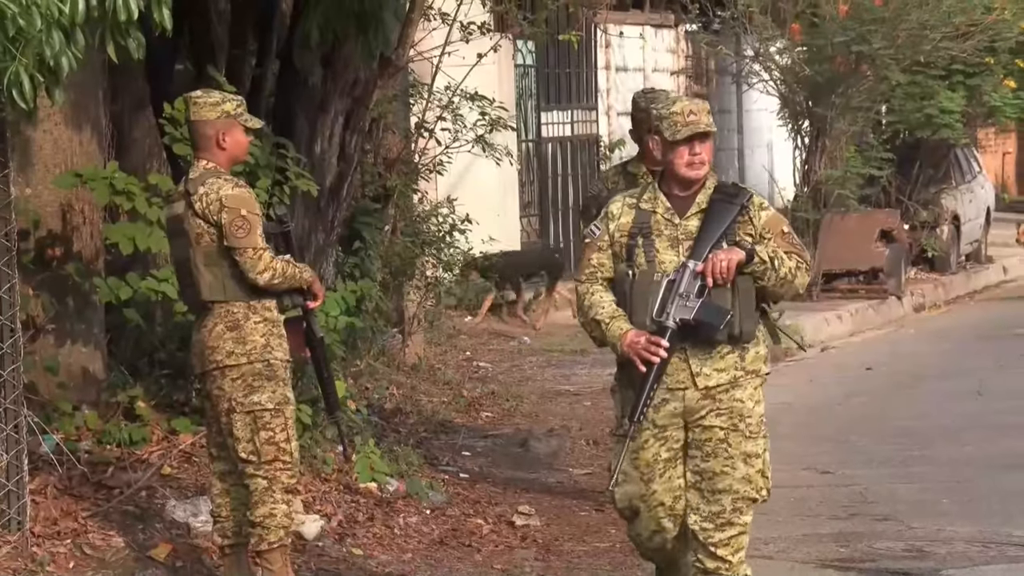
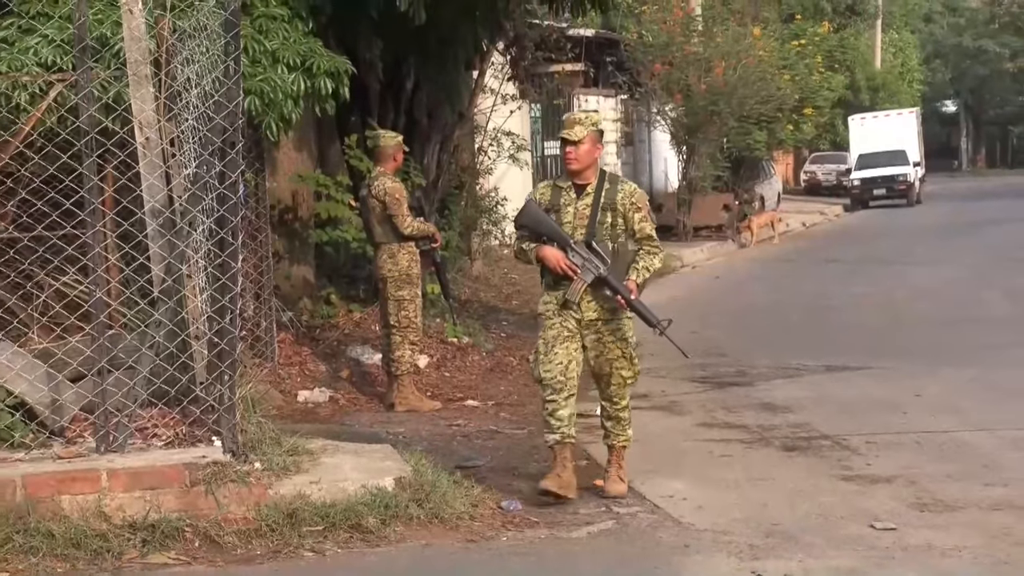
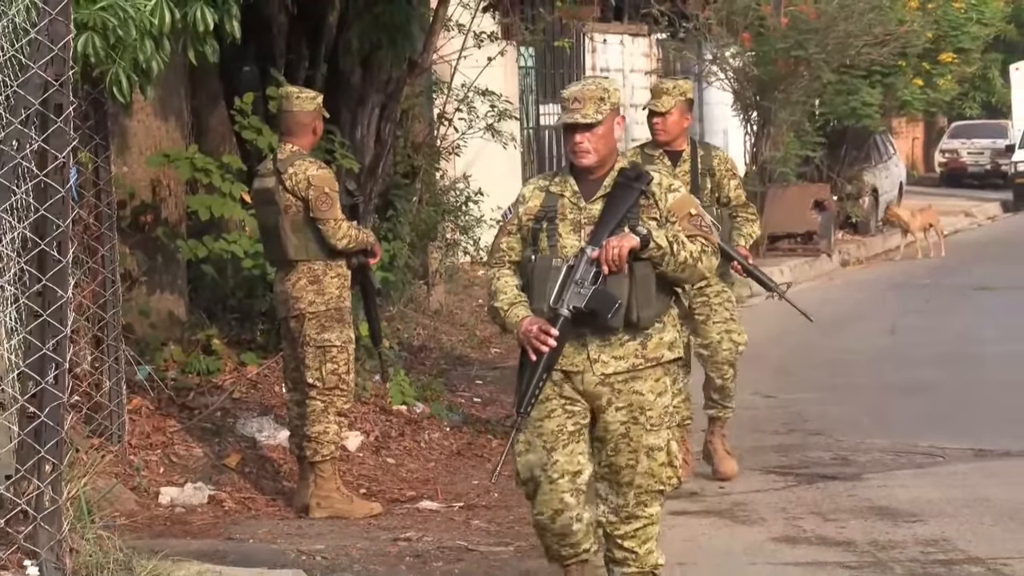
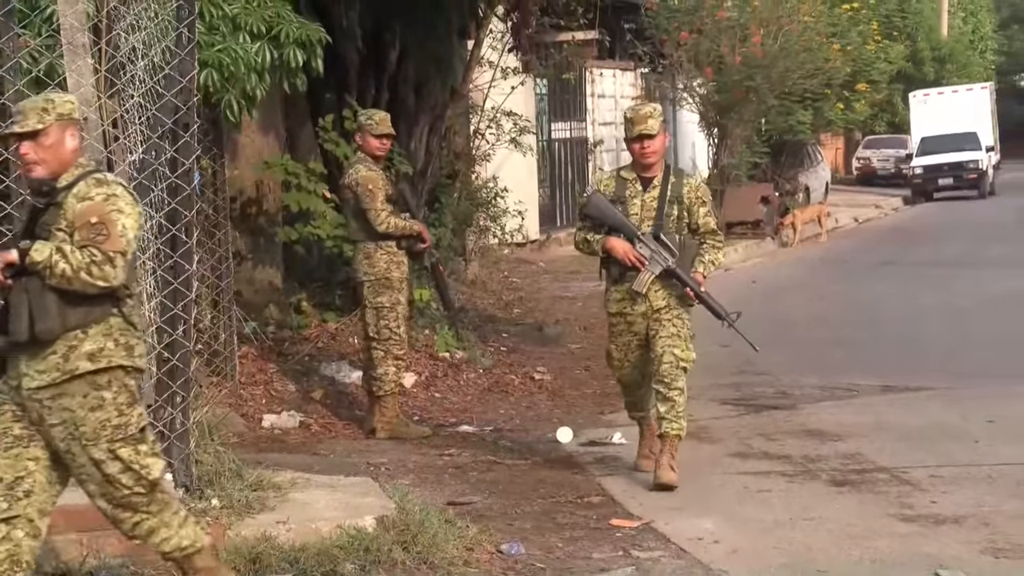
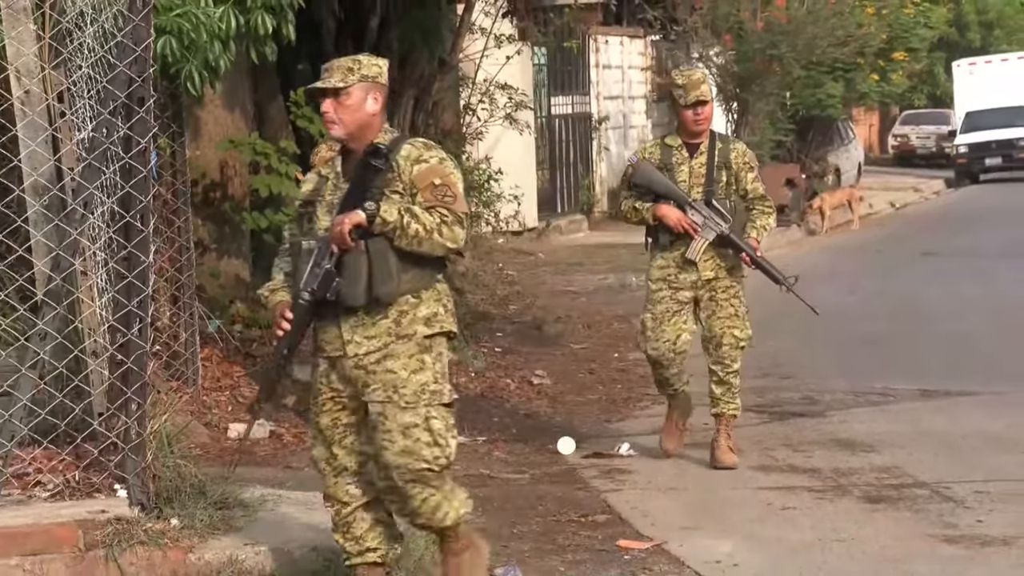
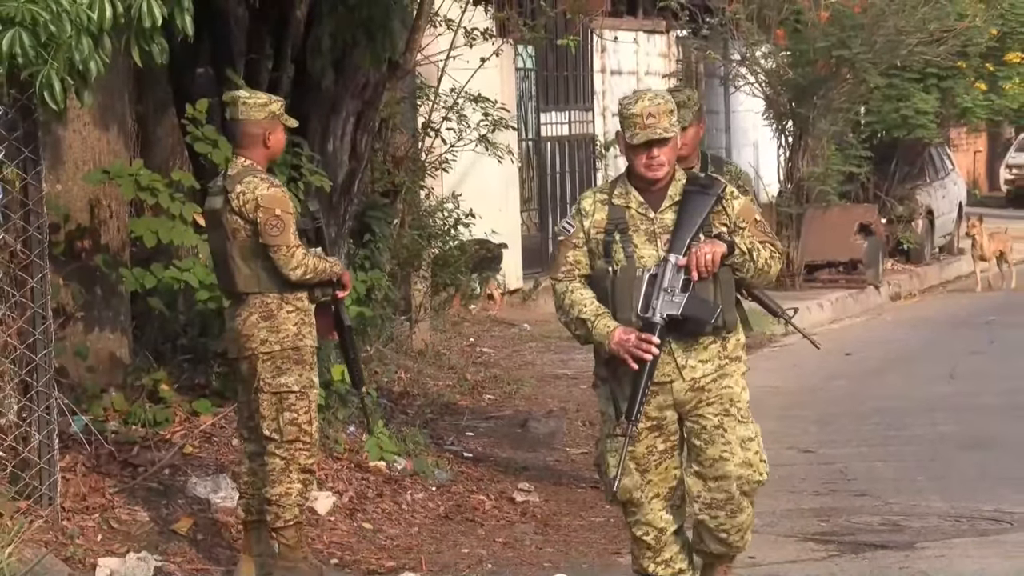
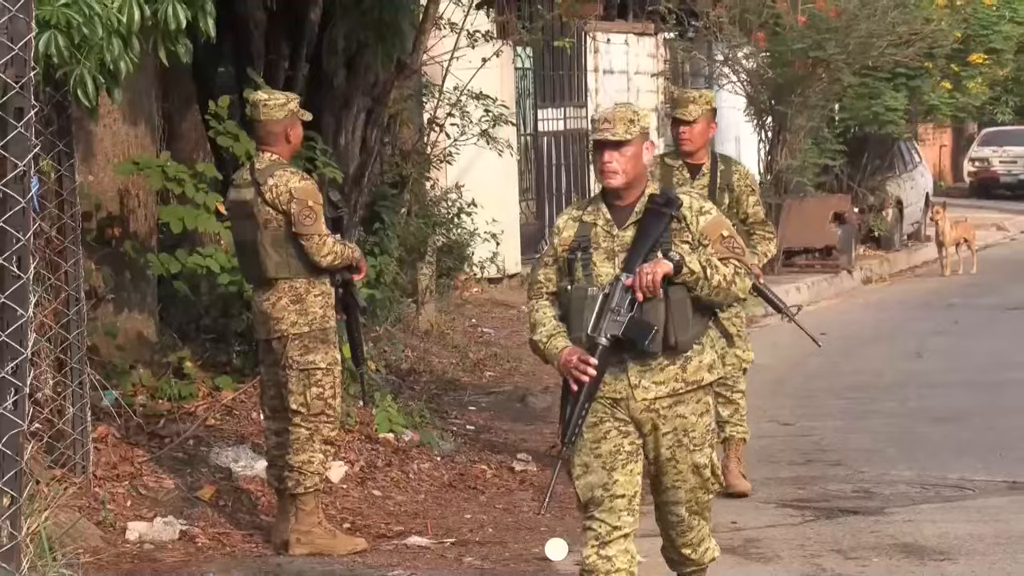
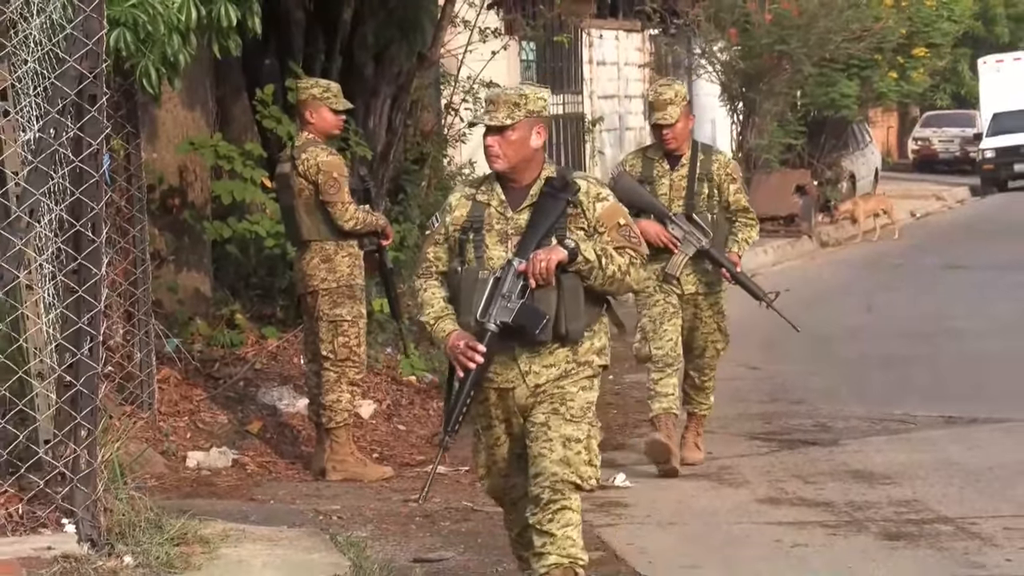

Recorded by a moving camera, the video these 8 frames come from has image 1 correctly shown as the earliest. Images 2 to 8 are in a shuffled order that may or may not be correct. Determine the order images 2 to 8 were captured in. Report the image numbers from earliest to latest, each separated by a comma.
6, 7, 3, 8, 5, 4, 2
